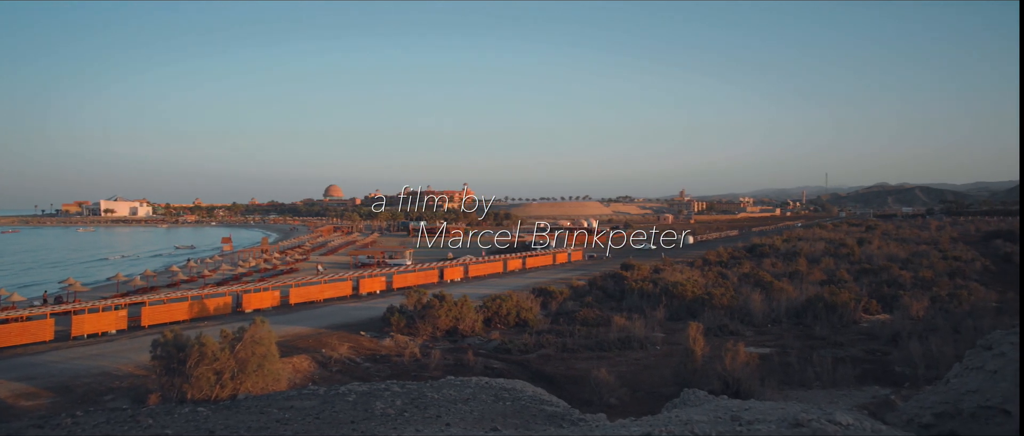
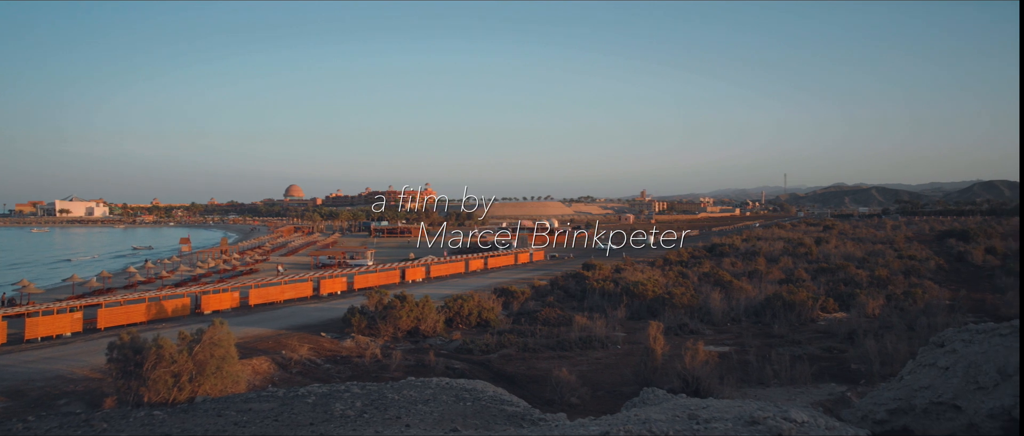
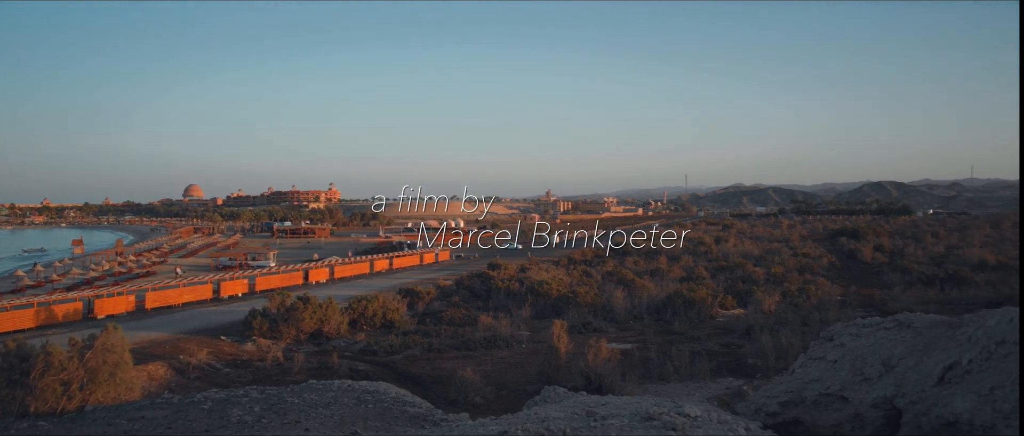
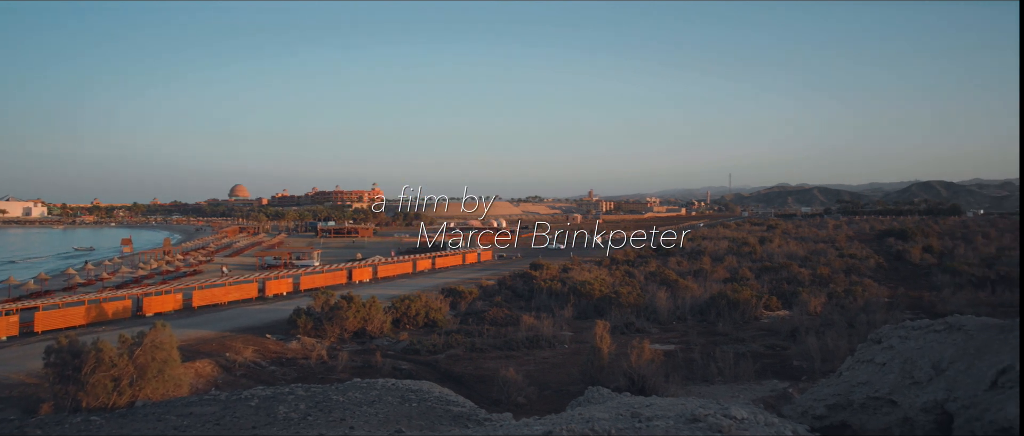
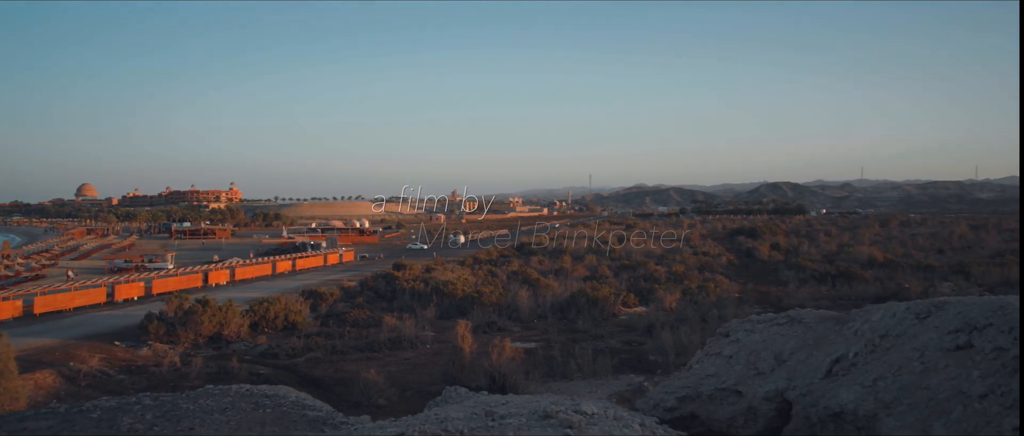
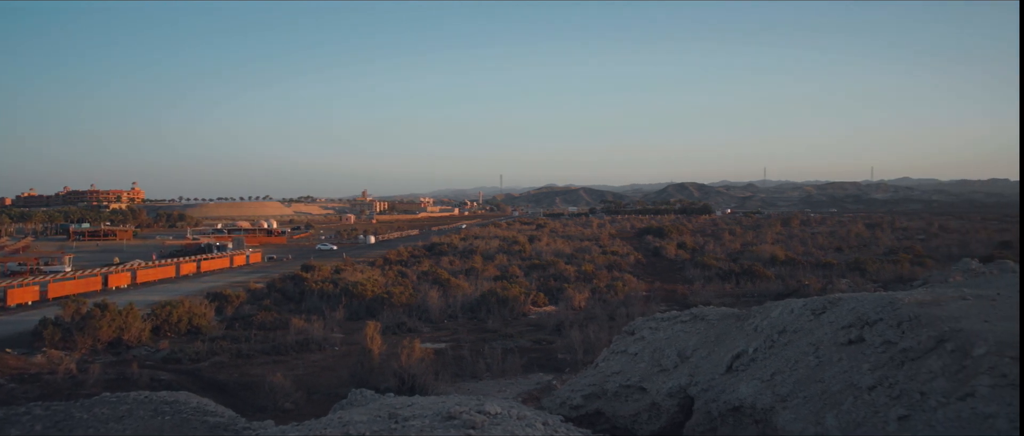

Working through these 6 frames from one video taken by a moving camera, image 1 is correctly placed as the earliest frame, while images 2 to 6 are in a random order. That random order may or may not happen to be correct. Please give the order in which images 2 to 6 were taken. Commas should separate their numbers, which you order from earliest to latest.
2, 4, 3, 5, 6
